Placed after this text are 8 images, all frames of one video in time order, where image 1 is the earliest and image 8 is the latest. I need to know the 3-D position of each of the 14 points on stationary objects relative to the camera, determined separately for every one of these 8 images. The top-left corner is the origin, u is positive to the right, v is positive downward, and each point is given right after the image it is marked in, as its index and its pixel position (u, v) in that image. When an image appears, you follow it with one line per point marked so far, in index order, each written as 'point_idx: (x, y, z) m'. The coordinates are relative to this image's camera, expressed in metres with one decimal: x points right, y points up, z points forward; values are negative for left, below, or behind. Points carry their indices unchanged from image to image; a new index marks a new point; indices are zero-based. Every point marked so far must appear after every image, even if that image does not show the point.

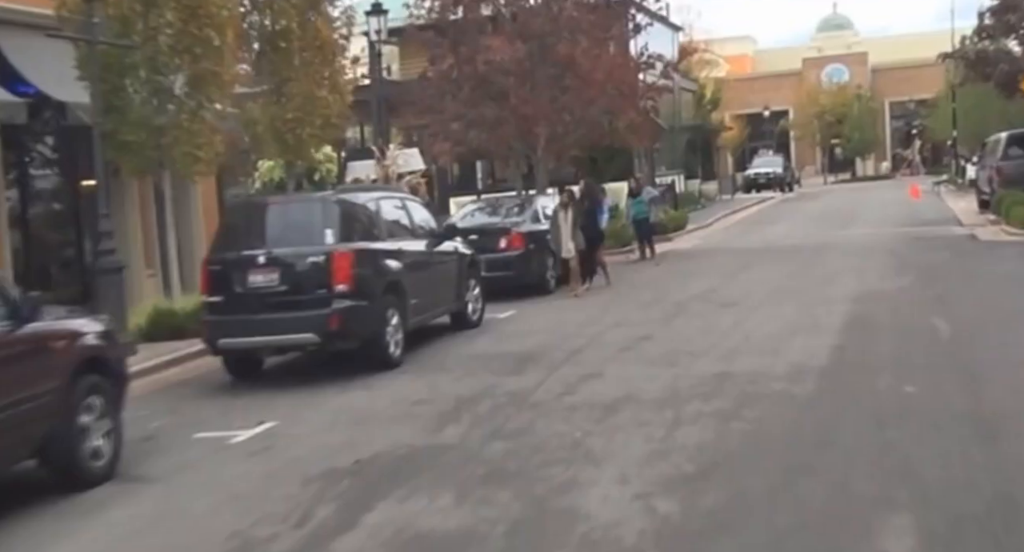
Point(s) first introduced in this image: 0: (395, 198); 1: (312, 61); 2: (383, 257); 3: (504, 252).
0: (-1.3, +0.9, +13.4) m
1: (-3.3, +3.6, +19.3) m
2: (-1.3, +0.2, +12.2) m
3: (-0.2, +0.3, +17.5) m
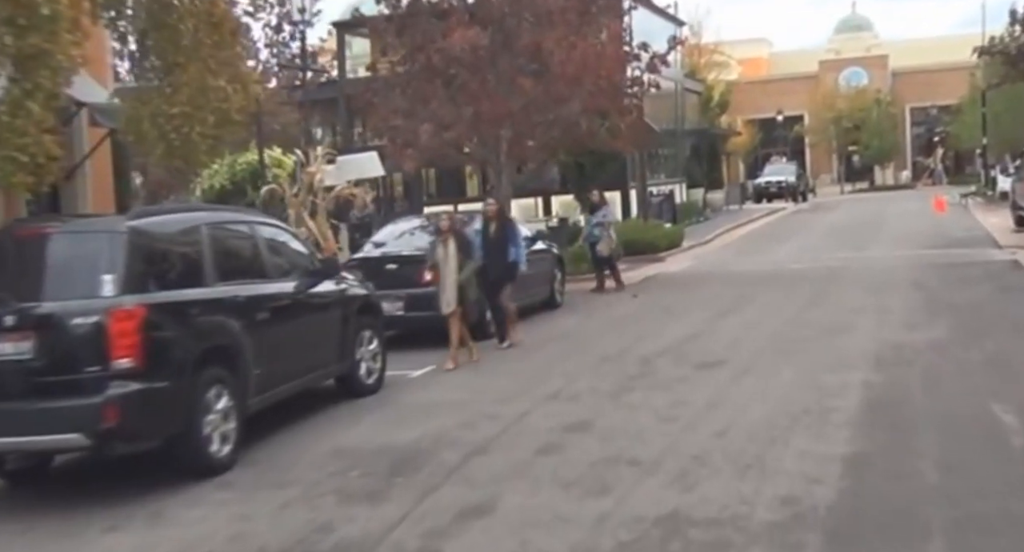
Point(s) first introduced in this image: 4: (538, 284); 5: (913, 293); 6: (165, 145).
0: (-2.2, +0.4, +9.7) m
1: (-4.1, +3.1, +15.6) m
2: (-2.2, -0.3, +8.5) m
3: (-1.0, -0.1, +13.7) m
4: (+0.4, -0.1, +16.4) m
5: (+5.5, -0.2, +16.2) m
6: (-4.6, +1.7, +15.6) m
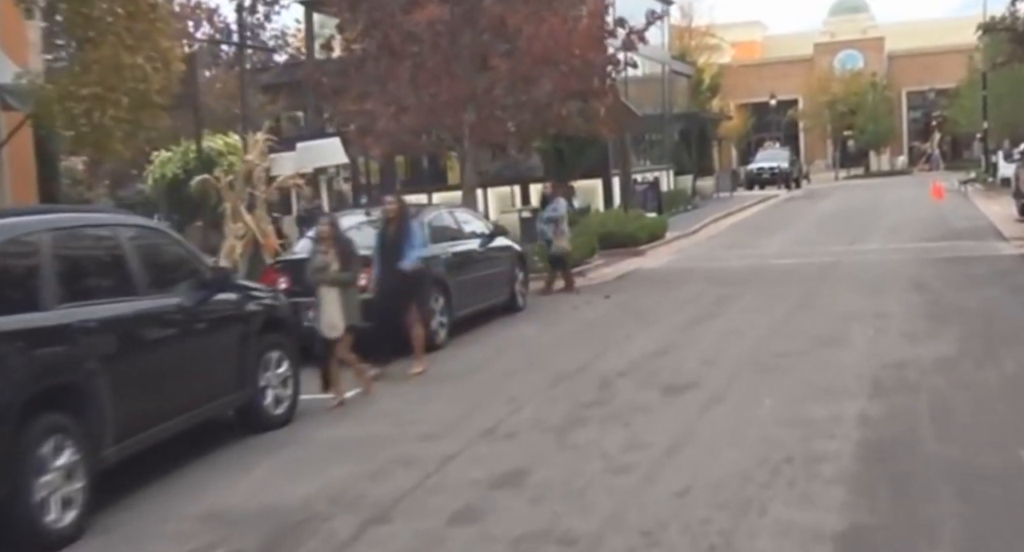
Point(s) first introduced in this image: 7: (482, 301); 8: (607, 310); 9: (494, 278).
0: (-2.7, +0.3, +8.0) m
1: (-4.7, +3.1, +13.9) m
2: (-2.8, -0.4, +6.7) m
3: (-1.5, -0.2, +12.0) m
4: (-0.2, -0.1, +14.7) m
5: (+5.0, -0.2, +14.5) m
6: (-5.2, +1.7, +13.9) m
7: (-0.4, -0.3, +14.3) m
8: (+1.2, -0.4, +14.9) m
9: (-0.2, 0.0, +14.6) m
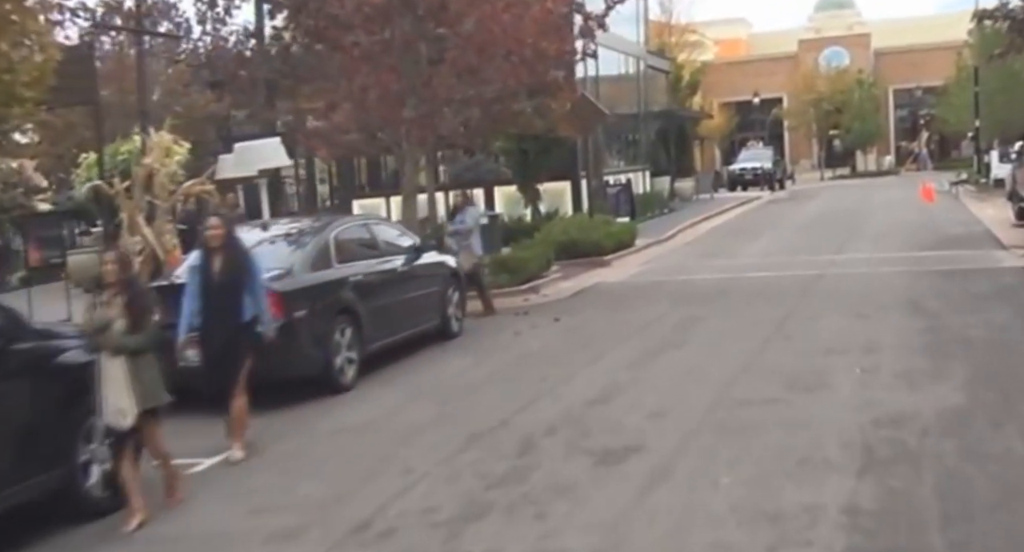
0: (-3.4, +0.1, +5.9) m
1: (-5.4, +2.8, +11.8) m
2: (-3.4, -0.6, +4.6) m
3: (-2.2, -0.4, +9.9) m
4: (-0.9, -0.4, +12.7) m
5: (+4.2, -0.5, +12.5) m
6: (-5.9, +1.5, +11.8) m
7: (-1.1, -0.6, +12.2) m
8: (+0.5, -0.7, +12.8) m
9: (-1.0, -0.3, +12.6) m
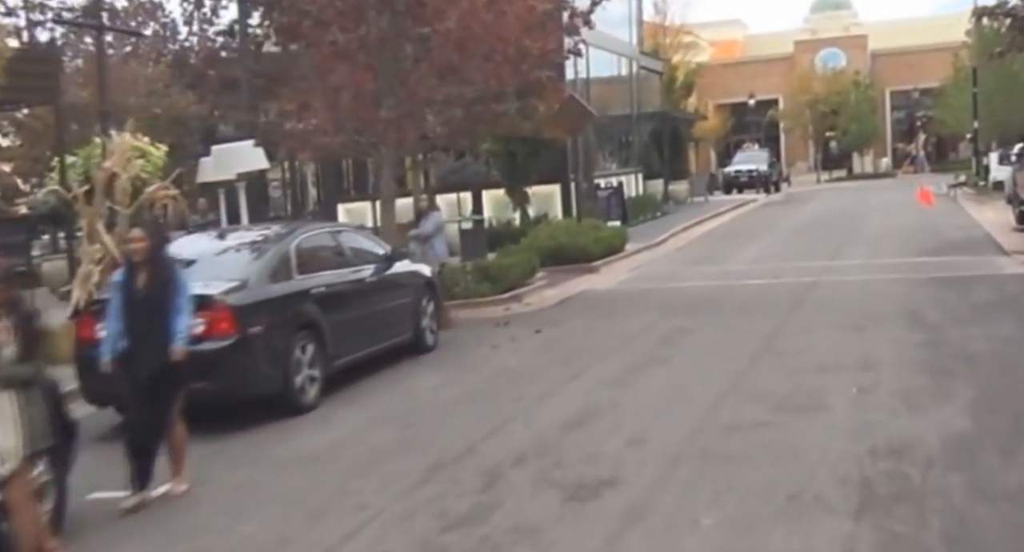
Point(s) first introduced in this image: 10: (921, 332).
0: (-3.6, 0.0, +5.2) m
1: (-5.6, +2.7, +11.0) m
2: (-3.6, -0.7, +3.9) m
3: (-2.5, -0.5, +9.2) m
4: (-1.2, -0.5, +12.0) m
5: (+4.0, -0.6, +11.8) m
6: (-6.2, +1.3, +11.0) m
7: (-1.3, -0.7, +11.5) m
8: (+0.2, -0.8, +12.1) m
9: (-1.2, -0.4, +11.9) m
10: (+4.1, -0.6, +11.7) m
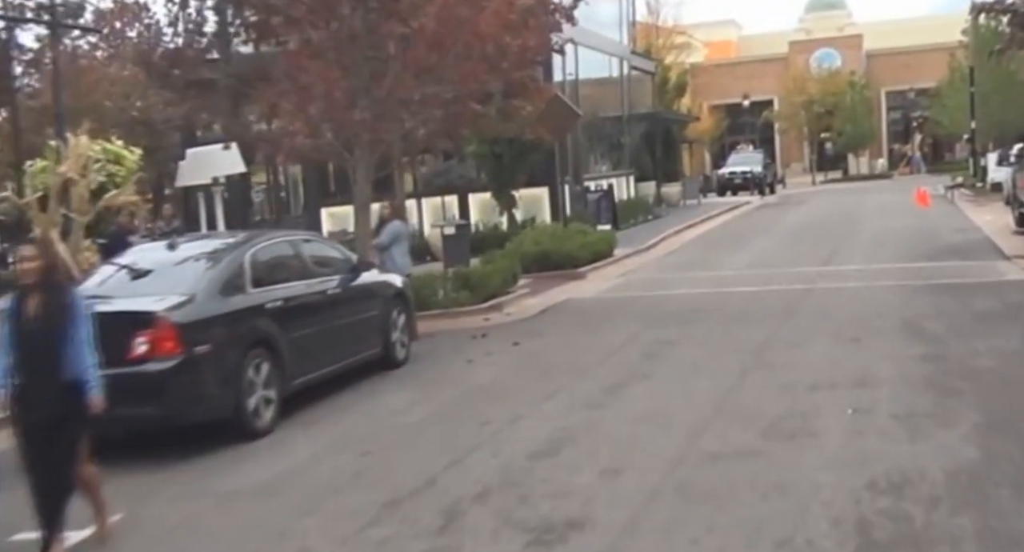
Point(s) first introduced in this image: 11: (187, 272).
0: (-3.9, -0.1, +4.5) m
1: (-5.9, +2.6, +10.3) m
2: (-3.8, -0.8, +3.2) m
3: (-2.7, -0.6, +8.5) m
4: (-1.4, -0.6, +11.2) m
5: (+3.8, -0.7, +11.1) m
6: (-6.4, +1.2, +10.3) m
7: (-1.6, -0.8, +10.8) m
8: (0.0, -0.9, +11.4) m
9: (-1.5, -0.5, +11.1) m
10: (+3.8, -0.7, +11.0) m
11: (-2.6, 0.0, +9.4) m
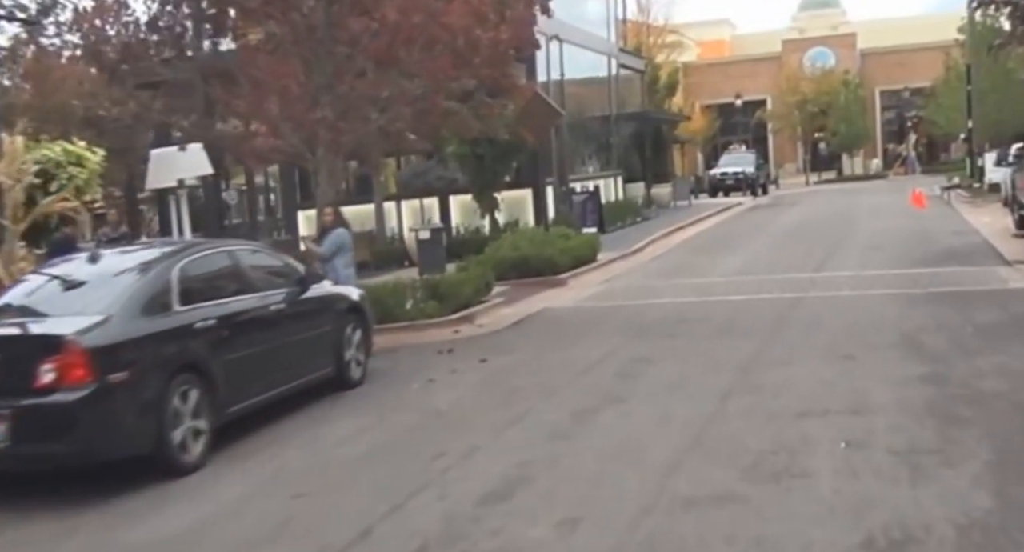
0: (-4.1, -0.2, +3.5) m
1: (-6.2, +2.5, +9.3) m
2: (-4.1, -1.0, +2.2) m
3: (-3.0, -0.8, +7.5) m
4: (-1.8, -0.7, +10.3) m
5: (+3.4, -0.8, +10.2) m
6: (-6.7, +1.1, +9.3) m
7: (-1.9, -0.9, +9.8) m
8: (-0.3, -1.0, +10.5) m
9: (-1.8, -0.6, +10.2) m
10: (+3.5, -0.8, +10.1) m
11: (-2.9, -0.1, +8.5) m
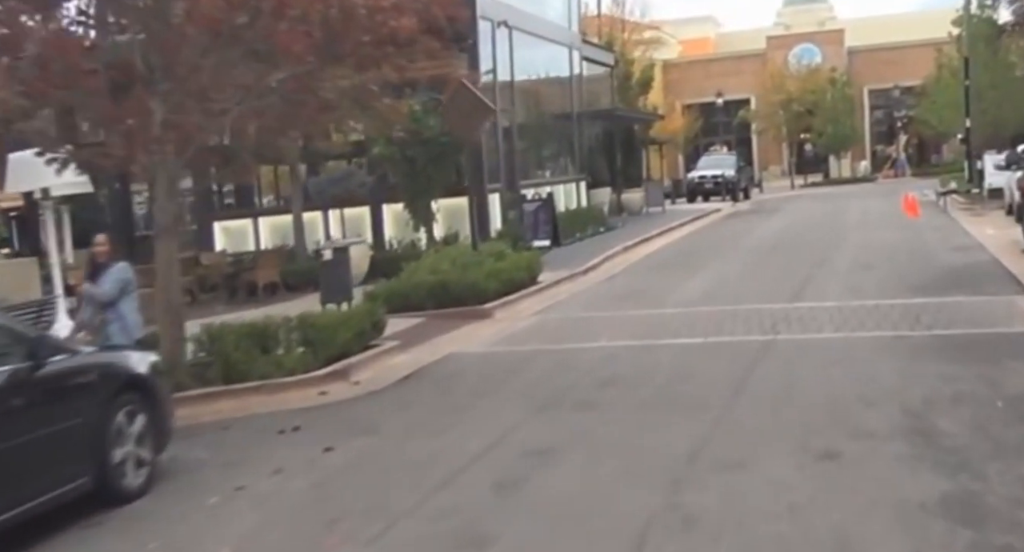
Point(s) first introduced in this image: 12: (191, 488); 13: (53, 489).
0: (-5.1, -0.6, +0.2) m
1: (-7.2, +2.1, +6.0) m
2: (-5.1, -1.3, -1.1) m
3: (-4.0, -1.2, +4.2) m
4: (-2.8, -1.1, +7.0) m
5: (+2.4, -1.2, +6.9) m
6: (-7.7, +0.7, +6.0) m
7: (-2.9, -1.3, +6.5) m
8: (-1.4, -1.4, +7.2) m
9: (-2.8, -1.0, +6.9) m
10: (+2.5, -1.2, +6.8) m
11: (-3.9, -0.5, +5.2) m
12: (-2.1, -1.4, +7.9) m
13: (-2.8, -1.2, +7.0) m
